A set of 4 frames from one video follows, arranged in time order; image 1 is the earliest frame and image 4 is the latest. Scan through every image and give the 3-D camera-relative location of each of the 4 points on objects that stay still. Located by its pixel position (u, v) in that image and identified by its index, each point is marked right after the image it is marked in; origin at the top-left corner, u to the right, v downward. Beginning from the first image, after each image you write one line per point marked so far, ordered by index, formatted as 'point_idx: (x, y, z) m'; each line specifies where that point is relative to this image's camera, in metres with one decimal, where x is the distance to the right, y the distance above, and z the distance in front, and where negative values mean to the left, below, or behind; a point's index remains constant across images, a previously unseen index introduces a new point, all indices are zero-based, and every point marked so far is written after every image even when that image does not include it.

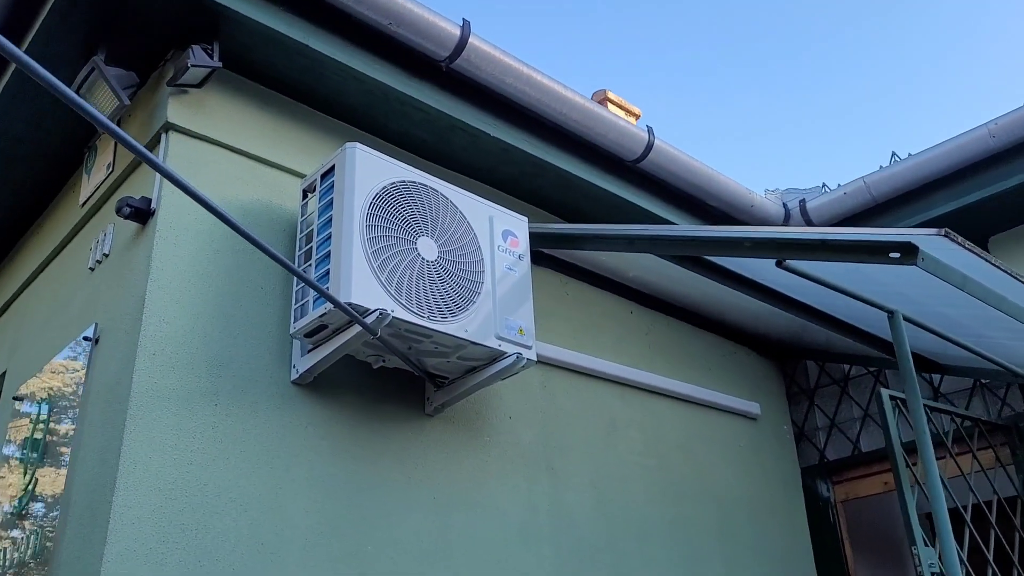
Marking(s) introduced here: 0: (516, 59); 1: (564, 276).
0: (0.0, +0.9, +3.3) m
1: (+0.2, +0.1, +3.9) m
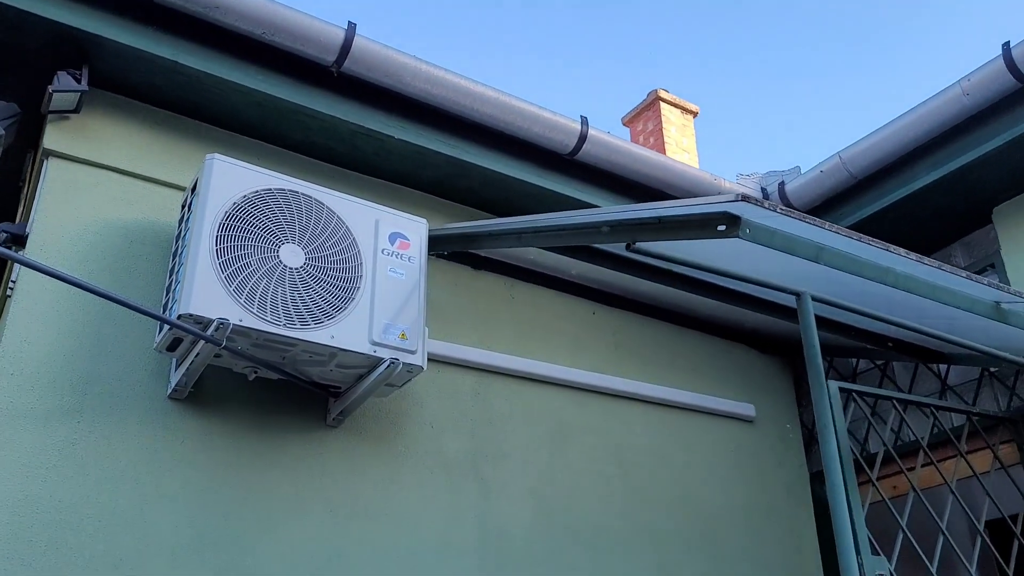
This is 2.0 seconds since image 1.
0: (-0.4, +0.8, +3.3) m
1: (0.0, 0.0, +3.8) m
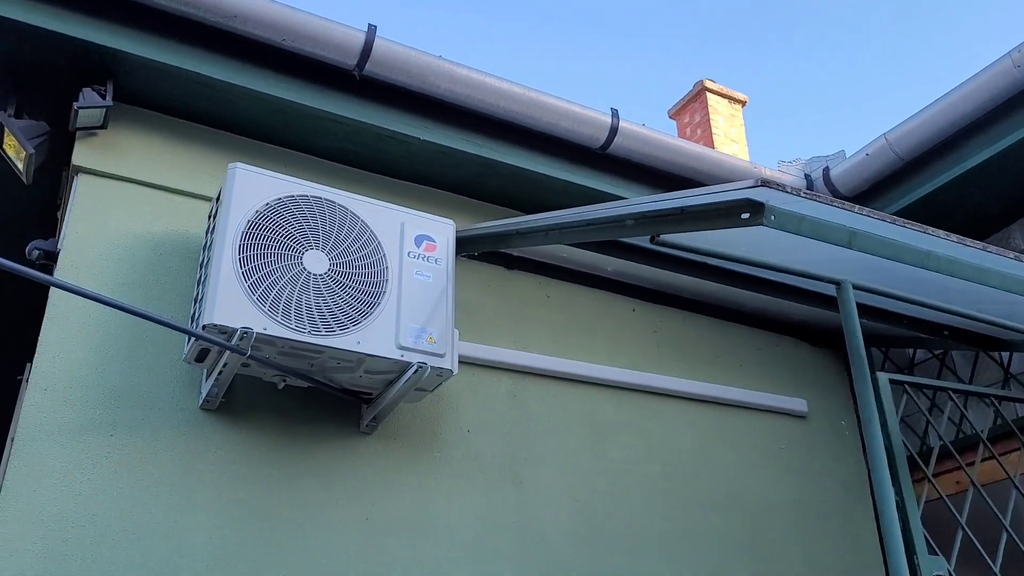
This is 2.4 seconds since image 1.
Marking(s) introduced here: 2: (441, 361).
0: (-0.3, +0.8, +3.2) m
1: (+0.1, 0.0, +3.7) m
2: (-0.2, -0.2, +2.8) m
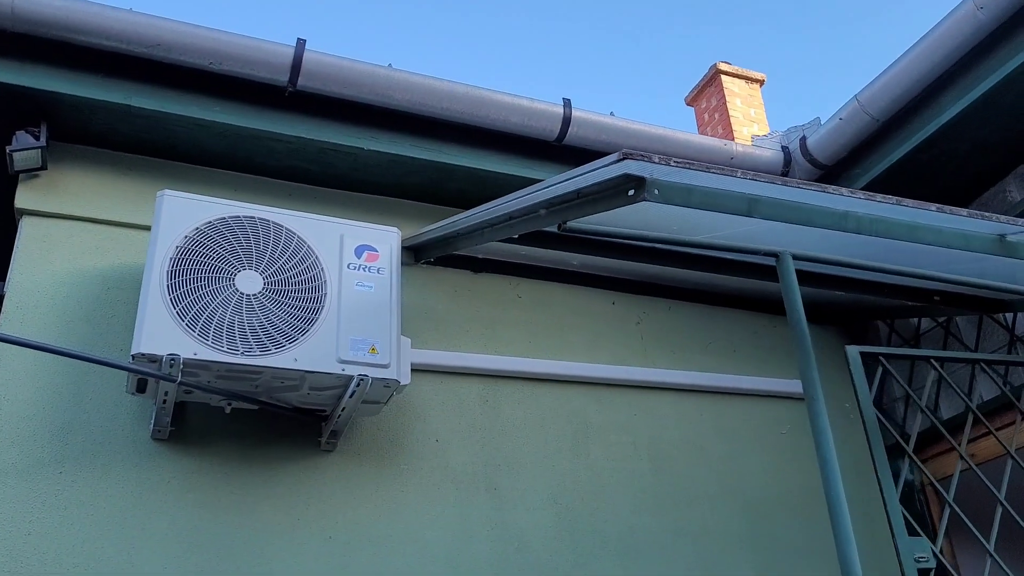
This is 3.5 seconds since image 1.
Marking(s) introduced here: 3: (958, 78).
0: (-0.5, +0.8, +3.2) m
1: (0.0, 0.0, +3.6) m
2: (-0.4, -0.3, +2.7) m
3: (+1.6, +0.8, +3.2) m
